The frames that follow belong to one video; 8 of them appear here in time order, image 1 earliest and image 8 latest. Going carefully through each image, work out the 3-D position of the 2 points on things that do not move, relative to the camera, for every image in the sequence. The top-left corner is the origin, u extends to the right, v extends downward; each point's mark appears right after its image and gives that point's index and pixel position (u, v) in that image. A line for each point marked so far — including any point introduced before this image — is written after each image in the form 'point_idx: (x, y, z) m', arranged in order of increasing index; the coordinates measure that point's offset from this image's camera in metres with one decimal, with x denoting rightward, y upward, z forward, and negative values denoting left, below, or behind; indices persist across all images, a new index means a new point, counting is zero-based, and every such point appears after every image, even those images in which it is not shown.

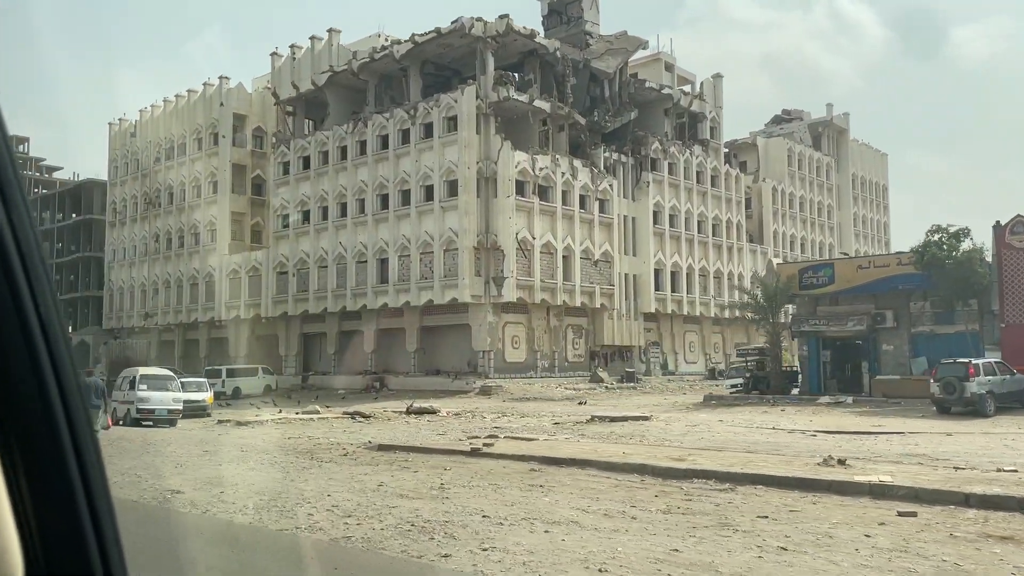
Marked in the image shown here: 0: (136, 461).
0: (-5.7, -2.6, +12.4) m
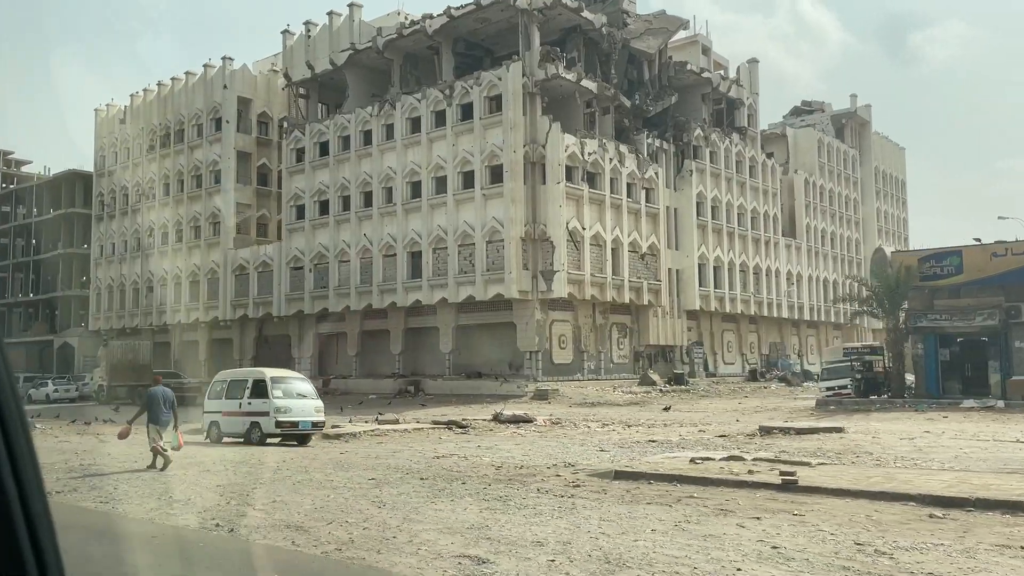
0: (-2.3, -2.3, +9.0) m
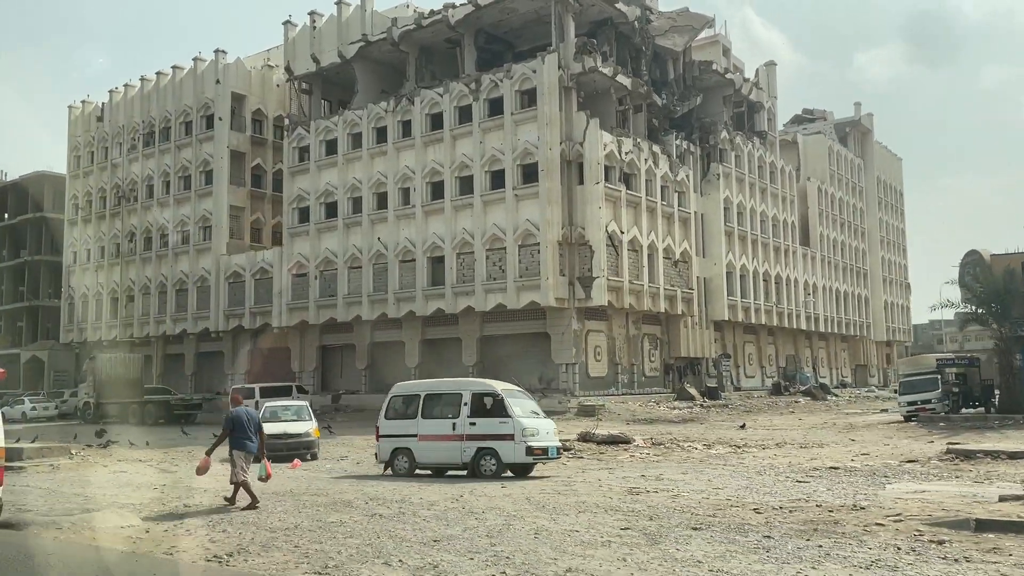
0: (+0.7, -2.1, +6.3) m
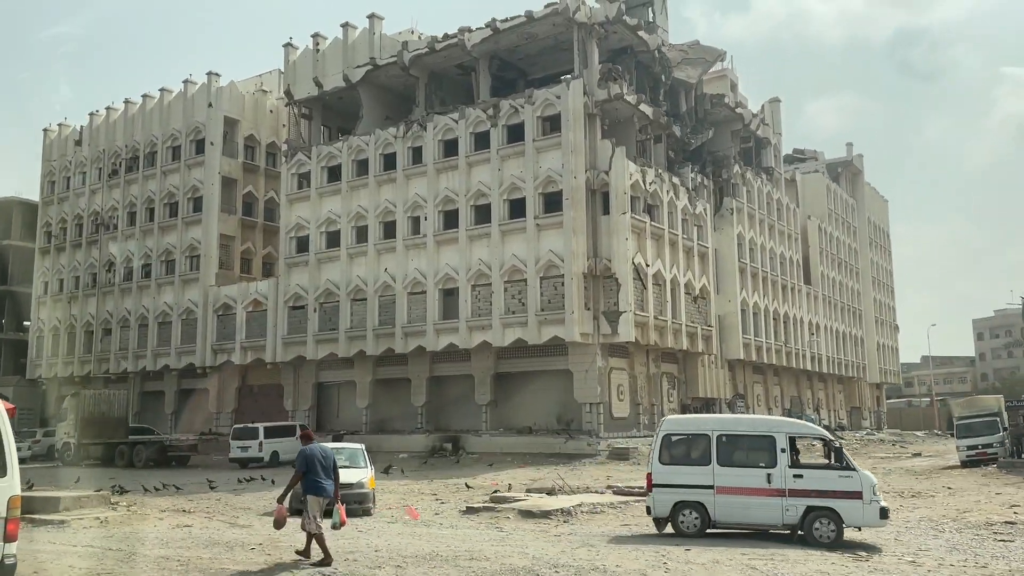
0: (+2.9, -2.1, +4.4) m
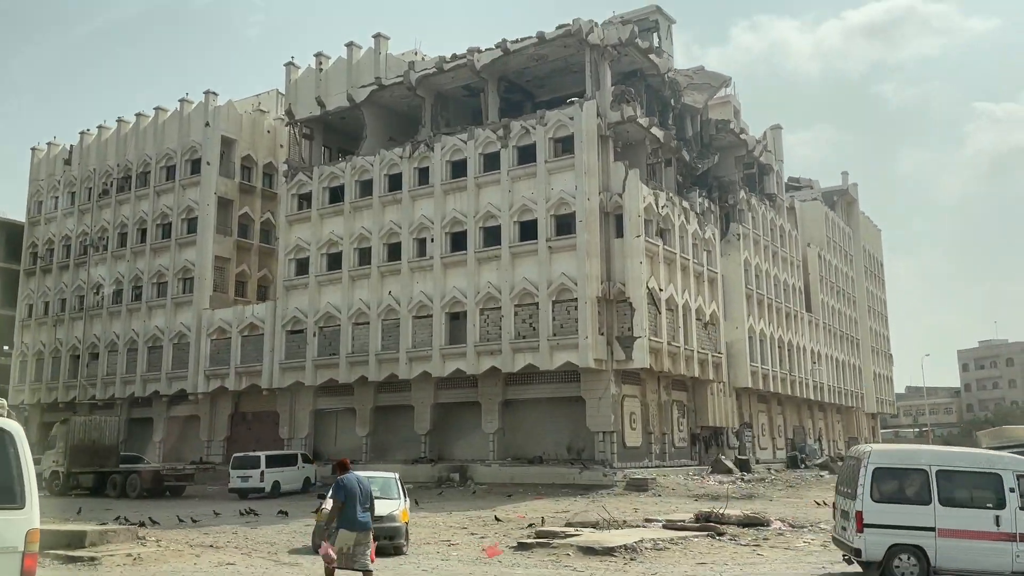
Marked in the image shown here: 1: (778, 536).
0: (+4.0, -2.1, +3.5) m
1: (+4.8, -4.4, +15.1) m
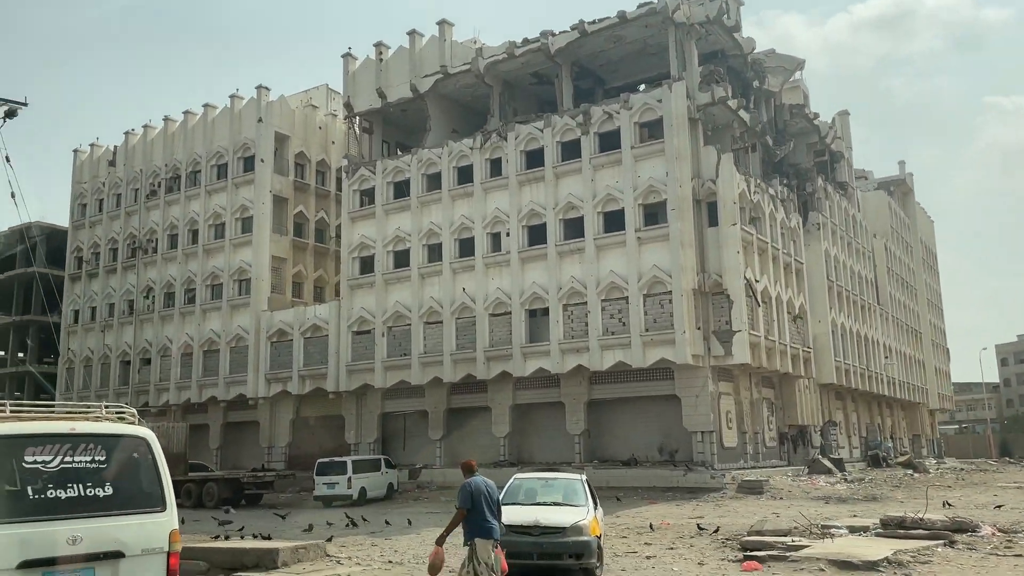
0: (+6.9, -1.7, +1.8) m
1: (+7.9, -4.0, +13.3) m
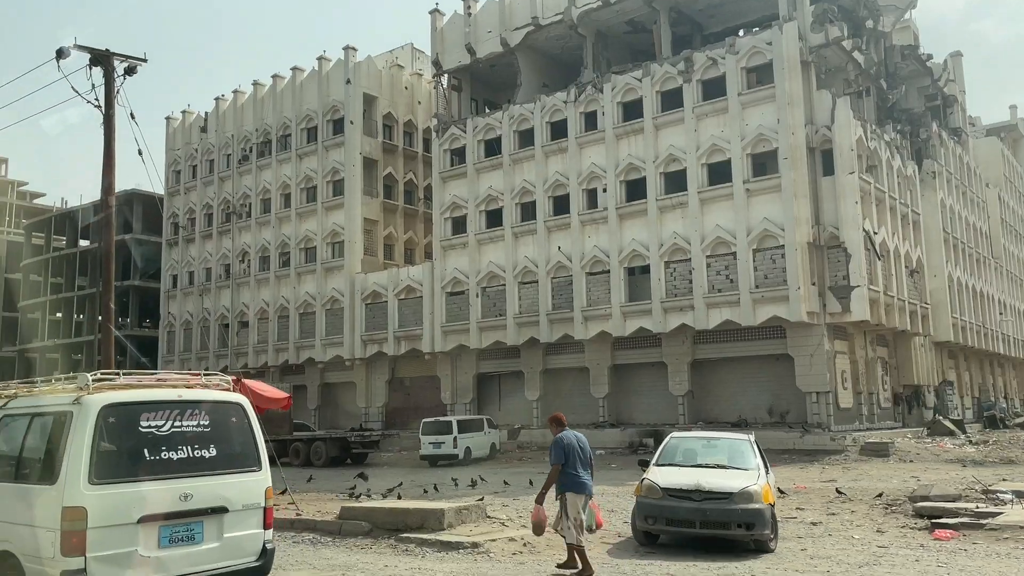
0: (+8.2, -1.3, +0.4) m
1: (+10.2, -3.1, +11.9) m
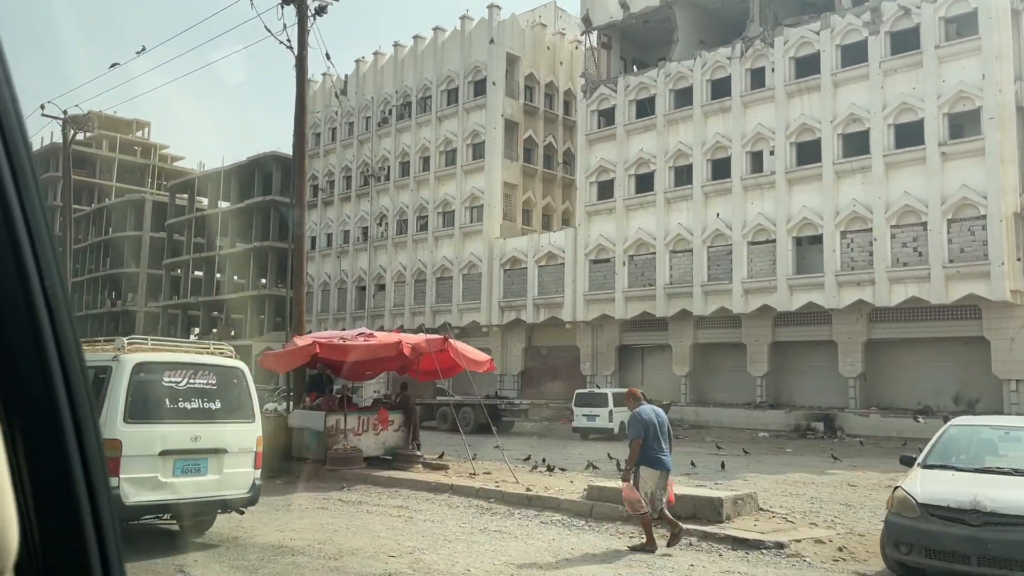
0: (+9.9, -1.4, -2.0) m
1: (+13.2, -2.9, +9.2) m
